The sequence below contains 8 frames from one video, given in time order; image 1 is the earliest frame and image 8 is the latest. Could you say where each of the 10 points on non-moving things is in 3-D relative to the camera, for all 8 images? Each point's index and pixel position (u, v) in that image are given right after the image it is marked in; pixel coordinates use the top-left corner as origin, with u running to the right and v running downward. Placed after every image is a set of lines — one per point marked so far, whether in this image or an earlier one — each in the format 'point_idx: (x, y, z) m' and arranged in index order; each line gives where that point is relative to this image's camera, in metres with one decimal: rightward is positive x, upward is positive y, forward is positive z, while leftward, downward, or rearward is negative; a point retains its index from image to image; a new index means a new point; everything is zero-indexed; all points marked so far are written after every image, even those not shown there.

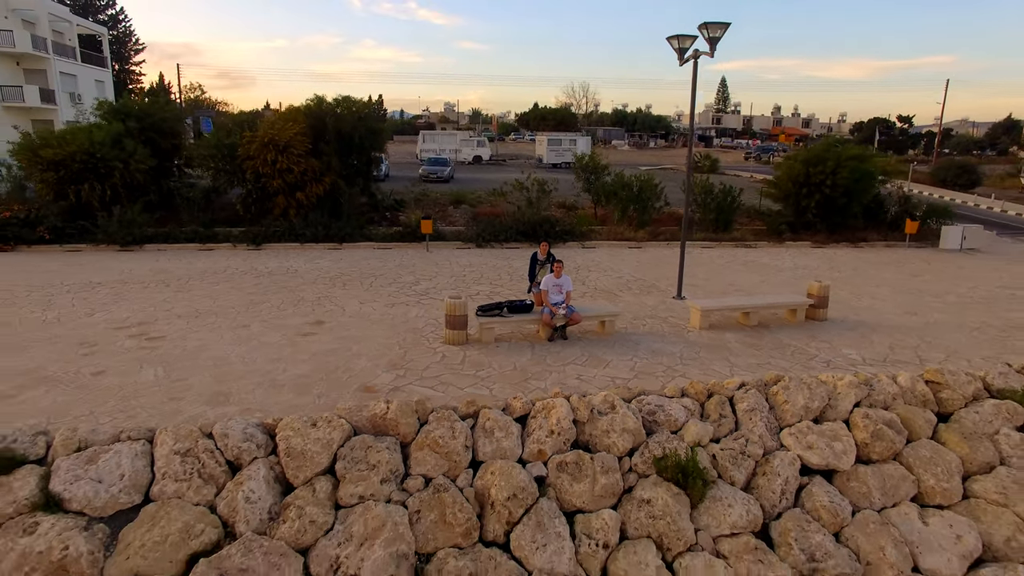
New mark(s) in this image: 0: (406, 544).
0: (-0.7, -1.7, +4.3) m
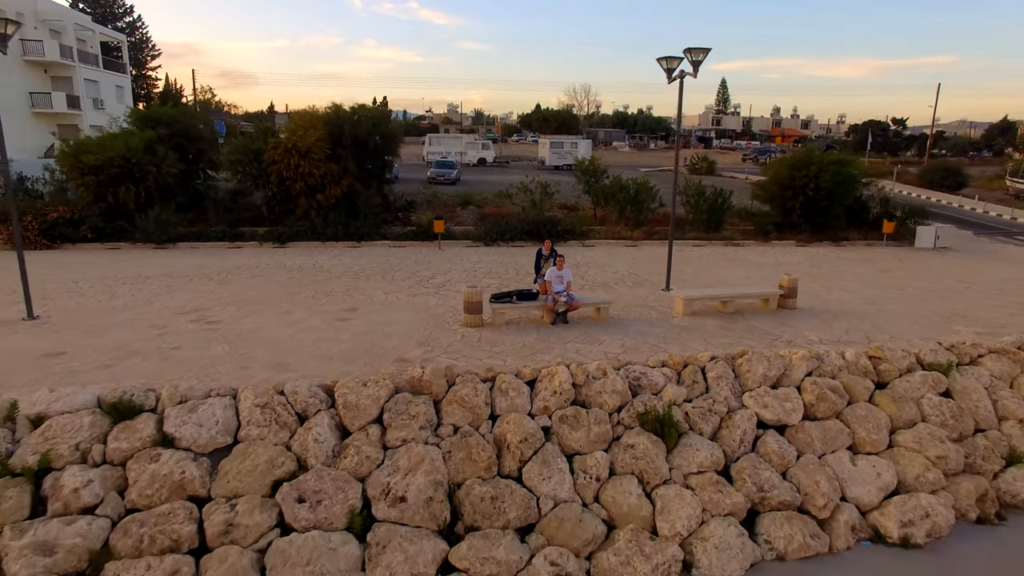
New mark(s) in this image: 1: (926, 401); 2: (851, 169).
0: (-0.6, -1.6, +5.5) m
1: (+4.4, -1.2, +6.8) m
2: (+9.3, +3.2, +17.7) m
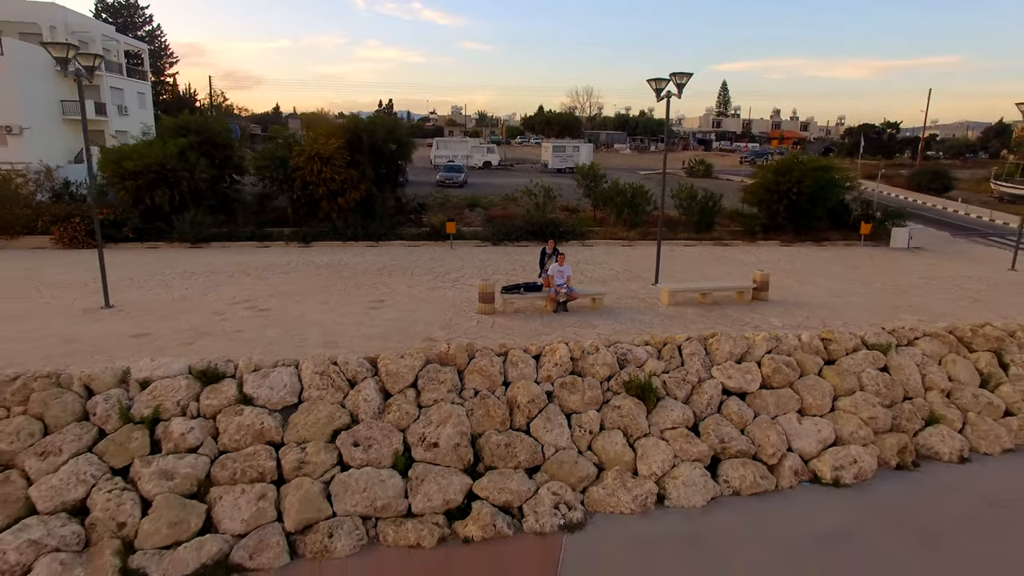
0: (-0.5, -1.5, +6.9) m
1: (+4.5, -1.1, +8.2) m
2: (+9.4, +3.3, +19.1) m
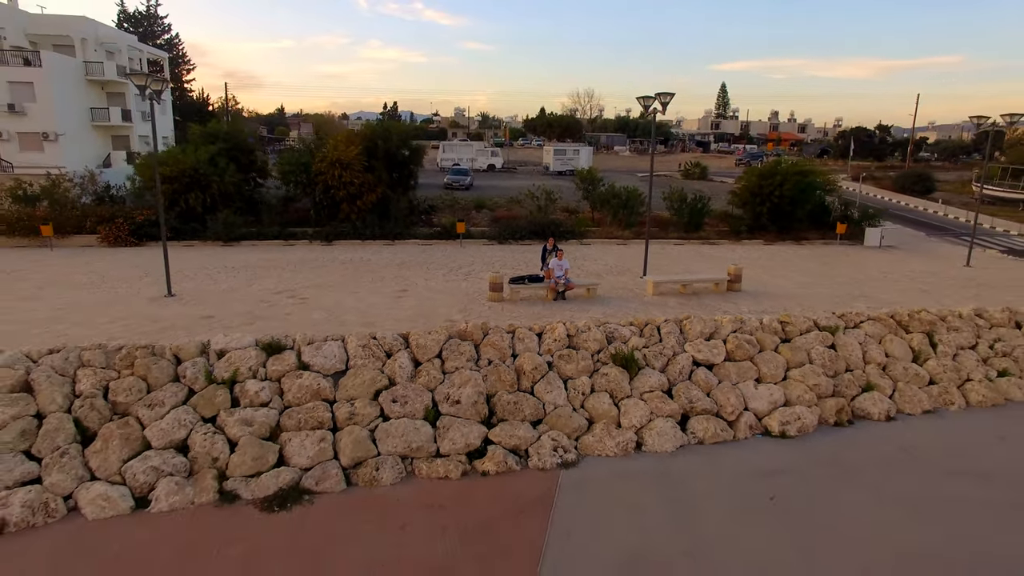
0: (-0.4, -1.3, +8.6) m
1: (+4.6, -0.9, +9.8) m
2: (+9.5, +3.5, +20.7) m
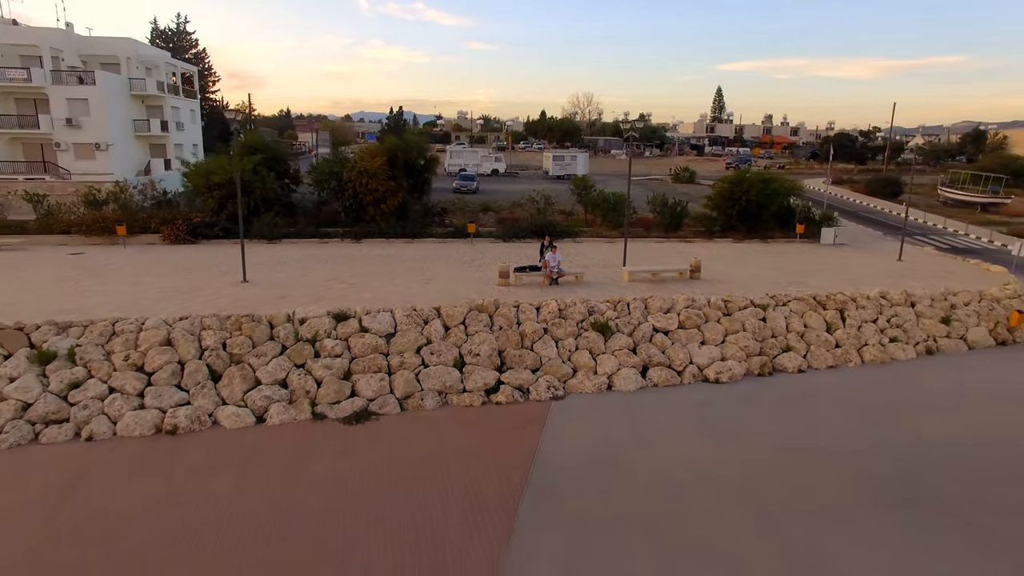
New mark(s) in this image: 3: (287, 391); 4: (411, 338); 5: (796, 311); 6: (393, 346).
0: (-0.3, -1.0, +11.6) m
1: (+4.7, -0.7, +12.9) m
2: (+9.6, +3.7, +23.8) m
3: (-3.6, -1.6, +10.4) m
4: (-1.8, -0.9, +11.5) m
5: (+5.9, -0.5, +13.4) m
6: (-2.1, -1.0, +11.4) m
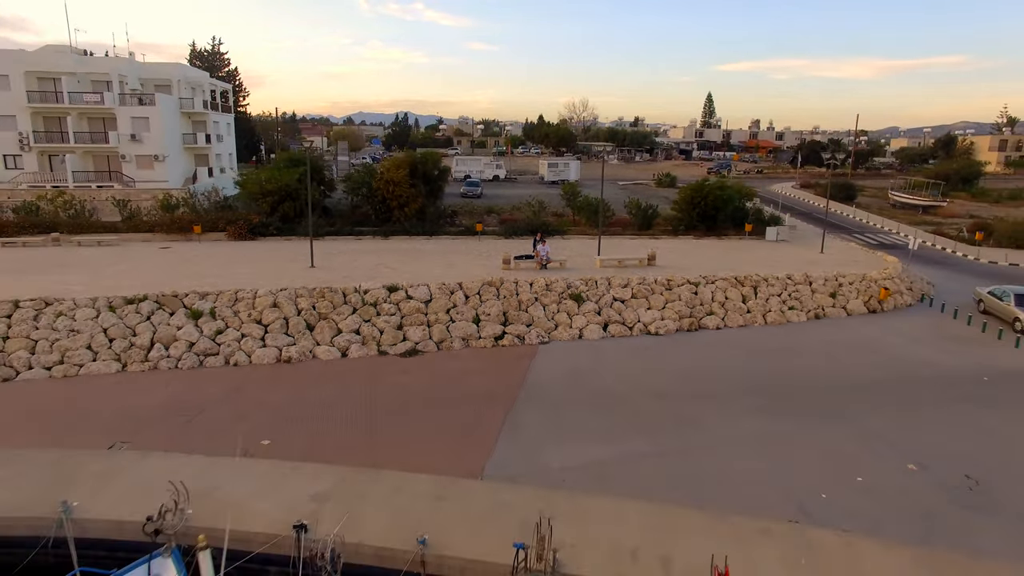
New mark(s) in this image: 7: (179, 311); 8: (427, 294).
0: (-0.3, -0.5, +16.6) m
1: (+4.7, -0.2, +17.8) m
2: (+9.6, +4.2, +28.7) m
3: (-3.6, -1.1, +15.4) m
4: (-1.8, -0.4, +16.5) m
5: (+5.9, 0.0, +18.4) m
6: (-2.1, -0.5, +16.4) m
7: (-7.9, -0.5, +15.3) m
8: (-2.2, -0.2, +16.6) m
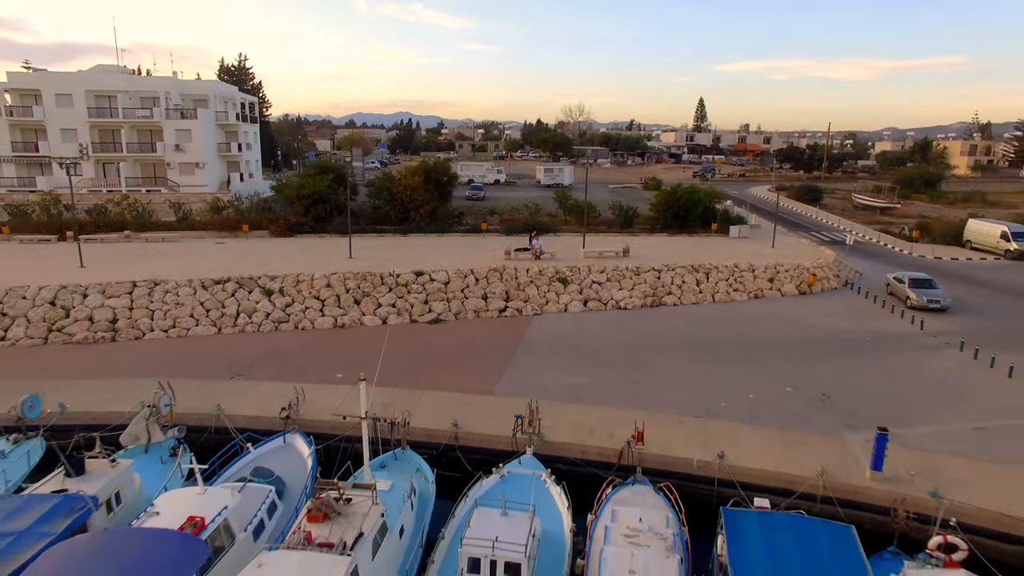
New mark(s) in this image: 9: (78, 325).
0: (-0.3, 0.0, +21.1) m
1: (+4.7, +0.3, +22.4) m
2: (+9.6, +4.7, +33.3) m
3: (-3.6, -0.7, +19.9) m
4: (-1.8, +0.1, +21.0) m
5: (+5.9, +0.5, +22.9) m
6: (-2.1, -0.1, +20.9) m
7: (-7.9, -0.1, +19.9) m
8: (-2.2, +0.3, +21.2) m
9: (-11.9, -1.0, +17.8) m
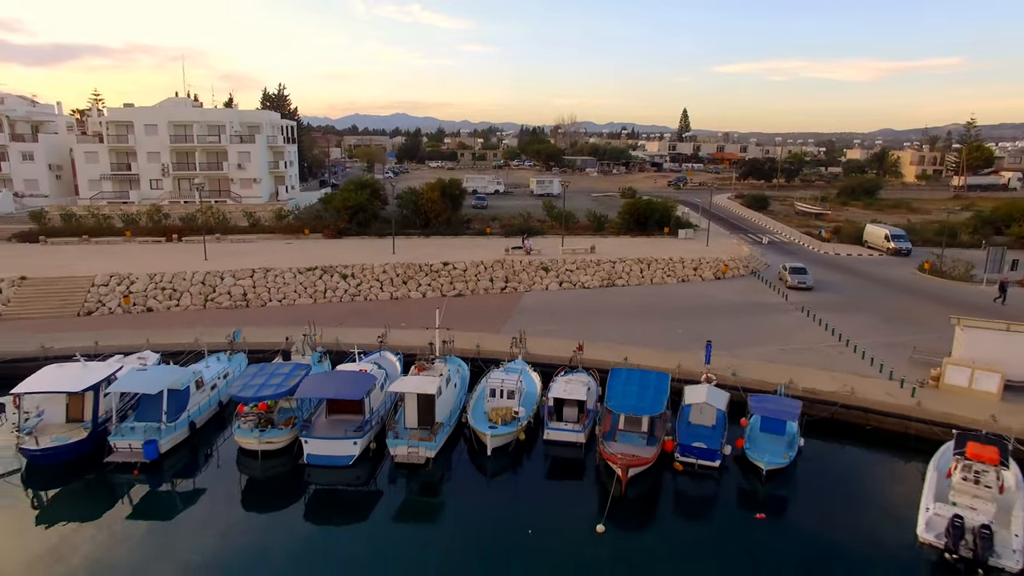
0: (-0.4, +0.6, +30.3) m
1: (+4.6, +1.0, +31.6) m
2: (+9.5, +5.4, +42.5) m
3: (-3.7, 0.0, +29.0) m
4: (-1.9, +0.7, +30.1) m
5: (+5.8, +1.2, +32.1) m
6: (-2.2, +0.6, +30.0) m
7: (-8.0, +0.6, +29.0) m
8: (-2.3, +0.9, +30.3) m
9: (-11.9, -0.4, +26.9) m
